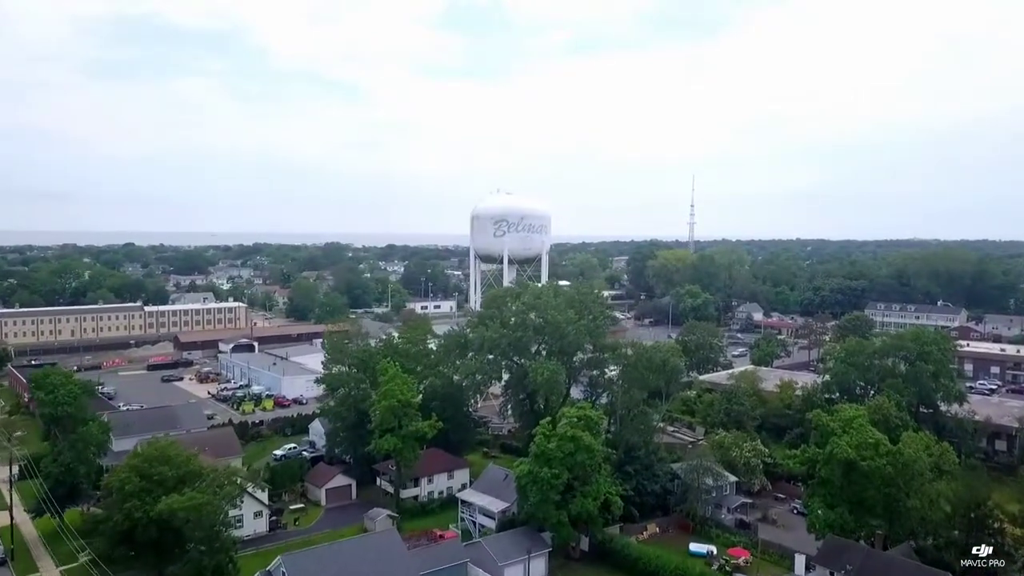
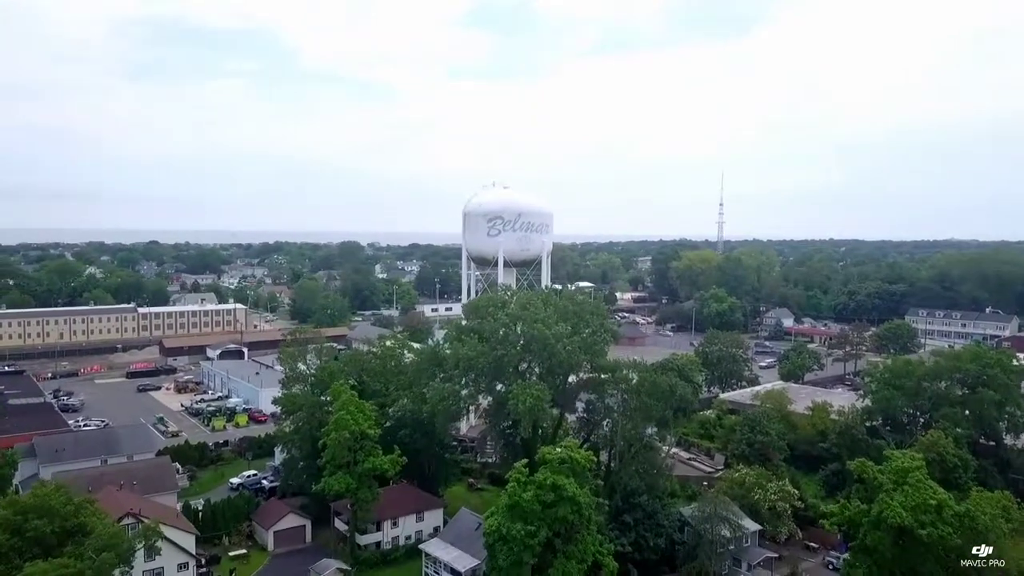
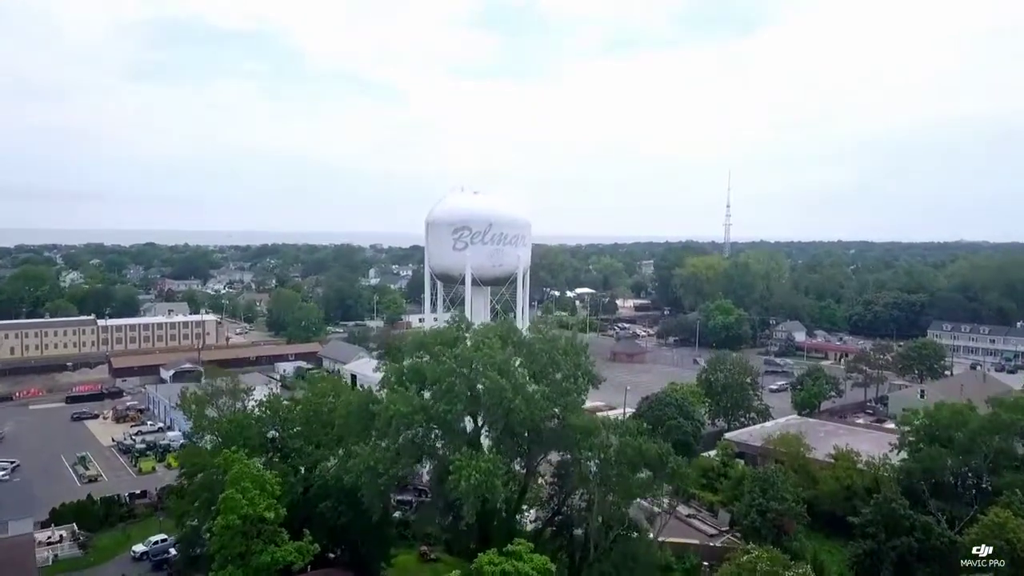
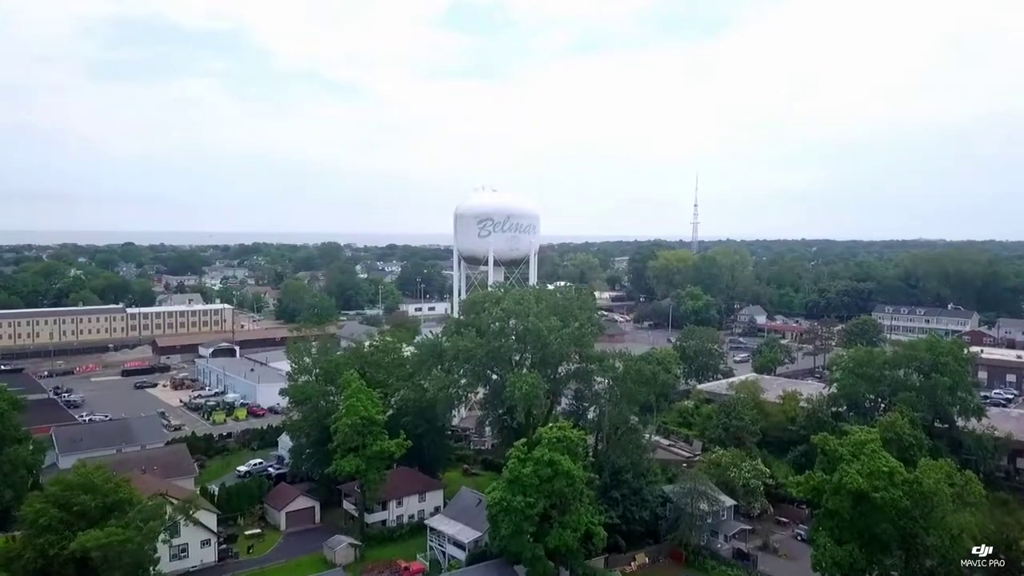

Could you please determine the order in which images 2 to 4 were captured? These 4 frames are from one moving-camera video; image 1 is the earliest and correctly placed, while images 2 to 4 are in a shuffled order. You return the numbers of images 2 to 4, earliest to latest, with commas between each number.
4, 2, 3
